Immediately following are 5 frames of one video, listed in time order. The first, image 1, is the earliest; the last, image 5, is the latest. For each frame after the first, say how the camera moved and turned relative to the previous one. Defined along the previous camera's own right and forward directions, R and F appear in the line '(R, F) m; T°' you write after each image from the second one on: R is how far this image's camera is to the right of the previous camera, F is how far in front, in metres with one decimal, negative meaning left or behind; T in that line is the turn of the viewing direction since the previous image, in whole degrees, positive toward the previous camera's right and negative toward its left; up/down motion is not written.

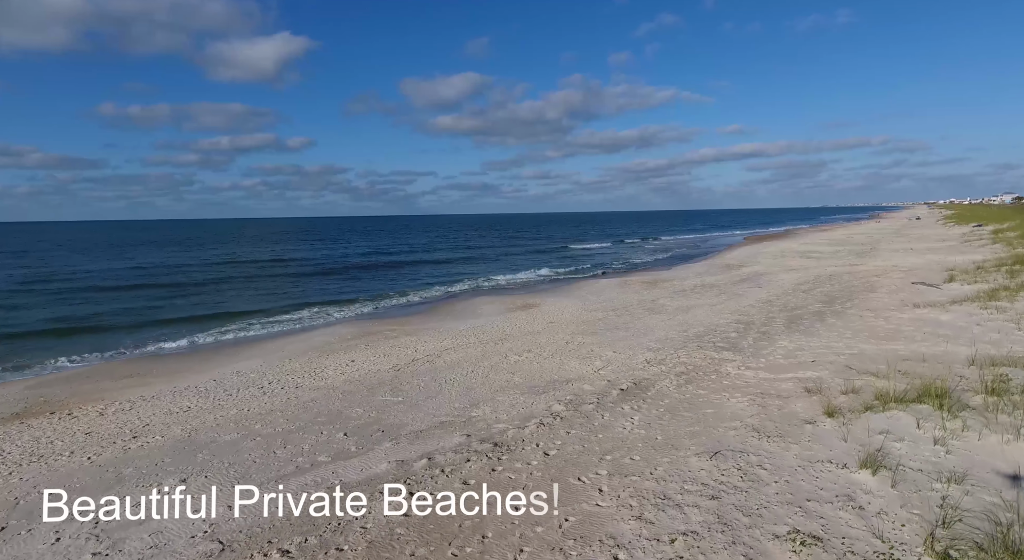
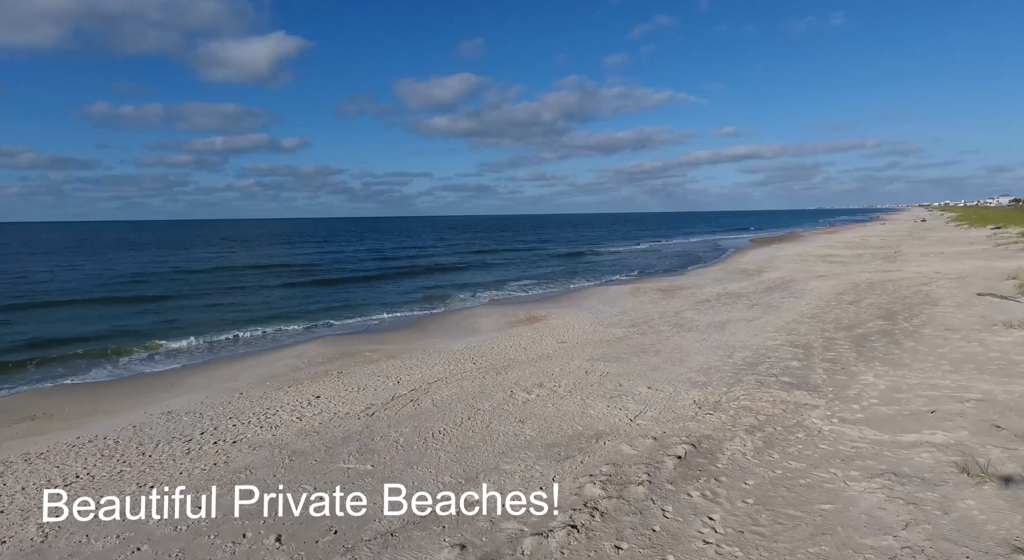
(-0.2, +2.8) m; 0°
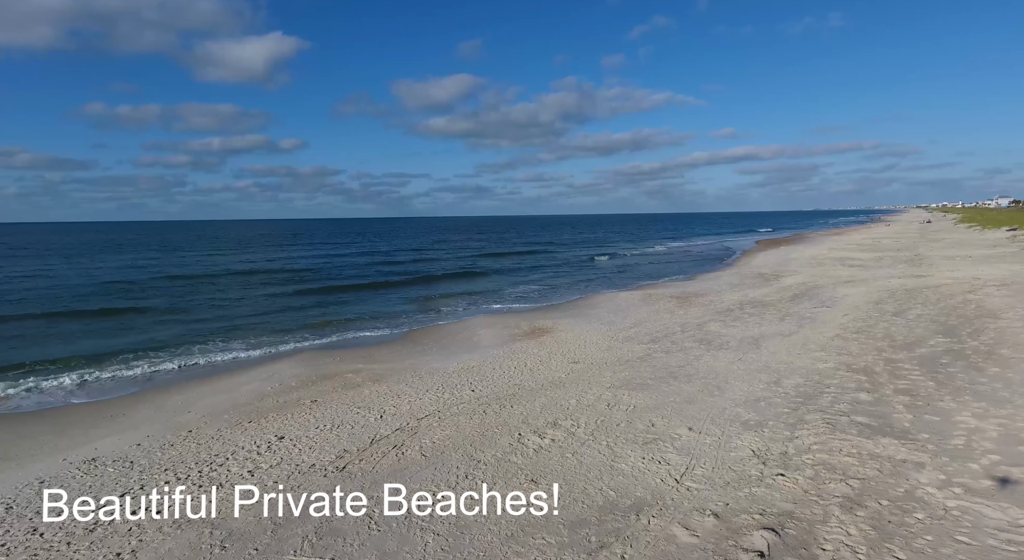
(-0.1, +2.0) m; 0°
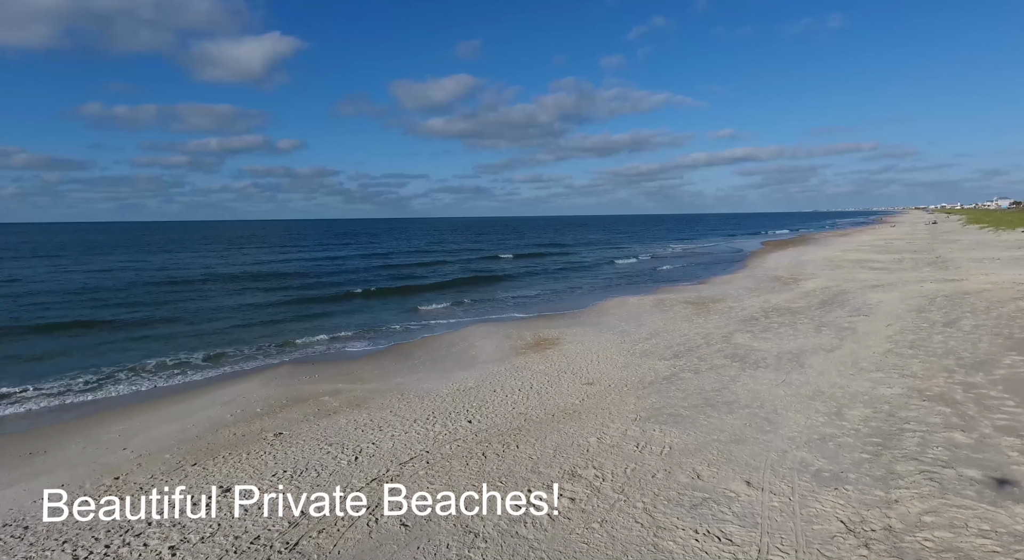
(-0.1, +1.8) m; 0°
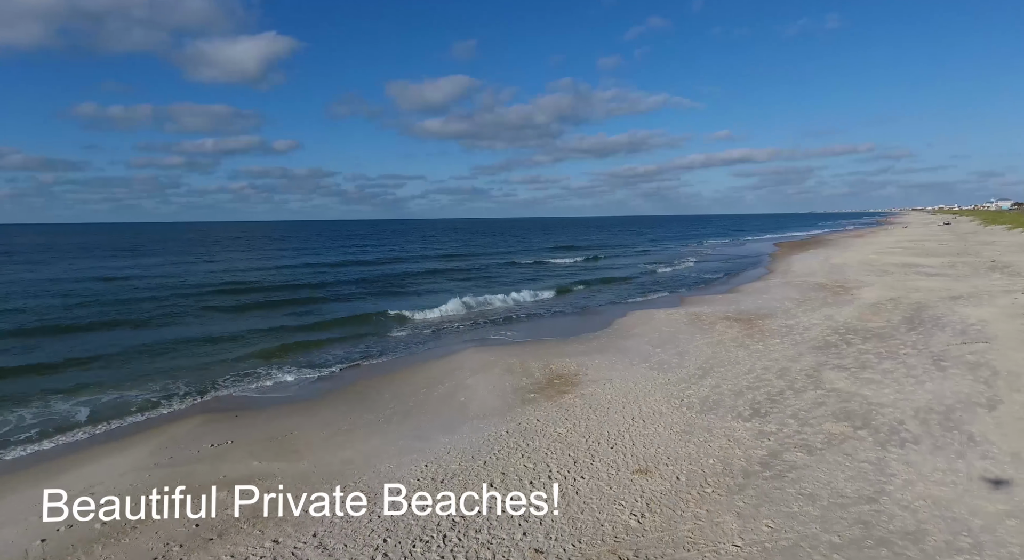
(-0.1, +4.1) m; 0°
